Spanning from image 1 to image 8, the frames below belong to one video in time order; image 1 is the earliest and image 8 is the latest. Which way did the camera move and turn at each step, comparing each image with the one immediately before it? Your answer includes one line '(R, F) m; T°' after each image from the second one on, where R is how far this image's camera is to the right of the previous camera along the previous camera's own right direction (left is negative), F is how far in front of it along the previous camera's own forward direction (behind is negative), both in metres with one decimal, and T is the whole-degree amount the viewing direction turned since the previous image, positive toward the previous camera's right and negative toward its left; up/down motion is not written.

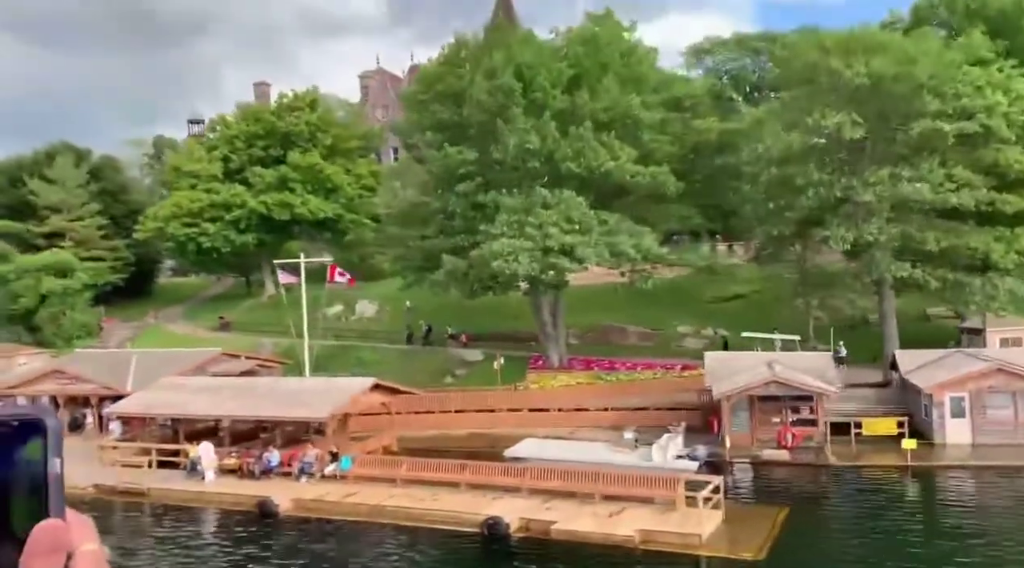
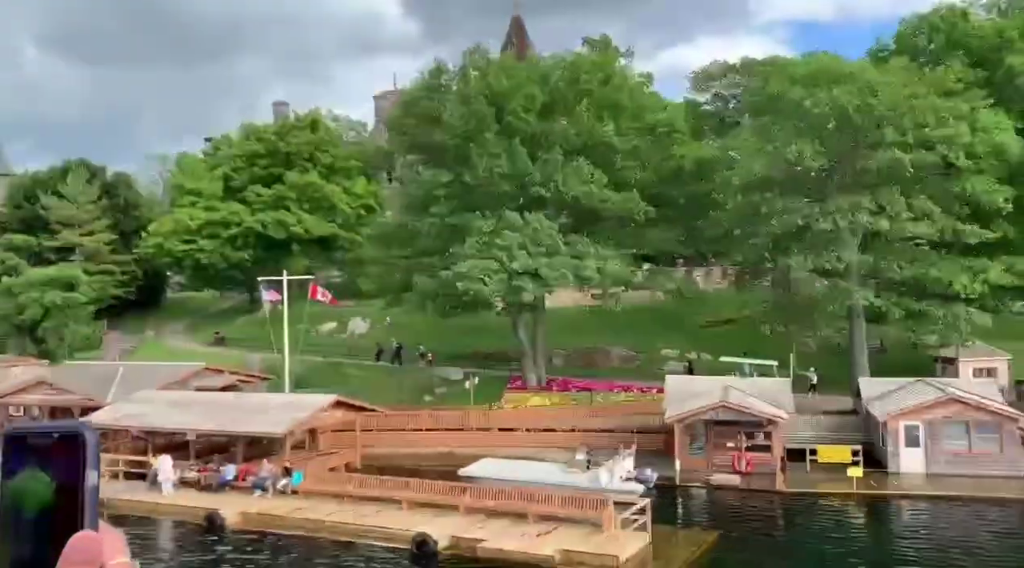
(+2.6, -0.6) m; -1°
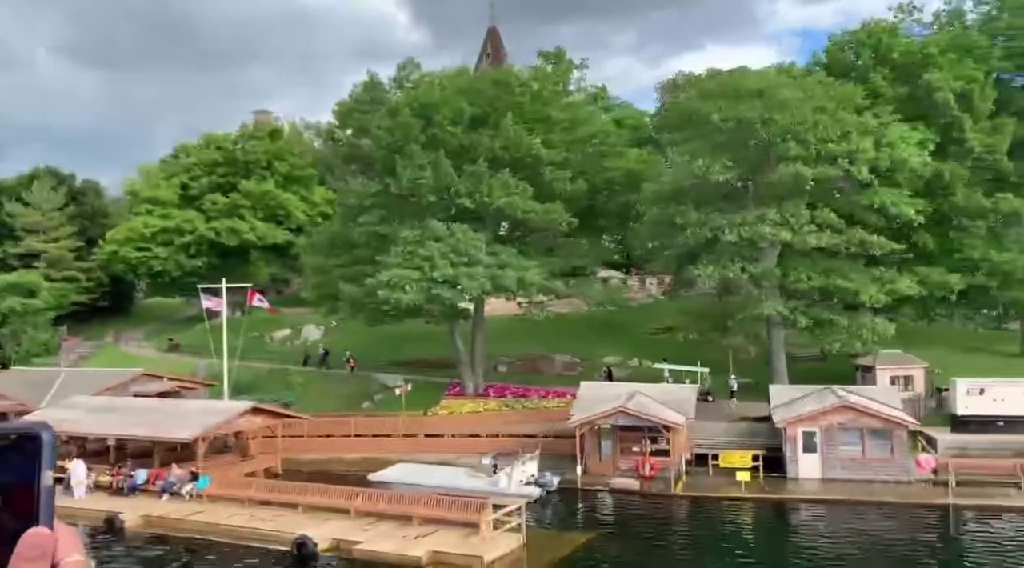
(+3.4, -1.0) m; +1°
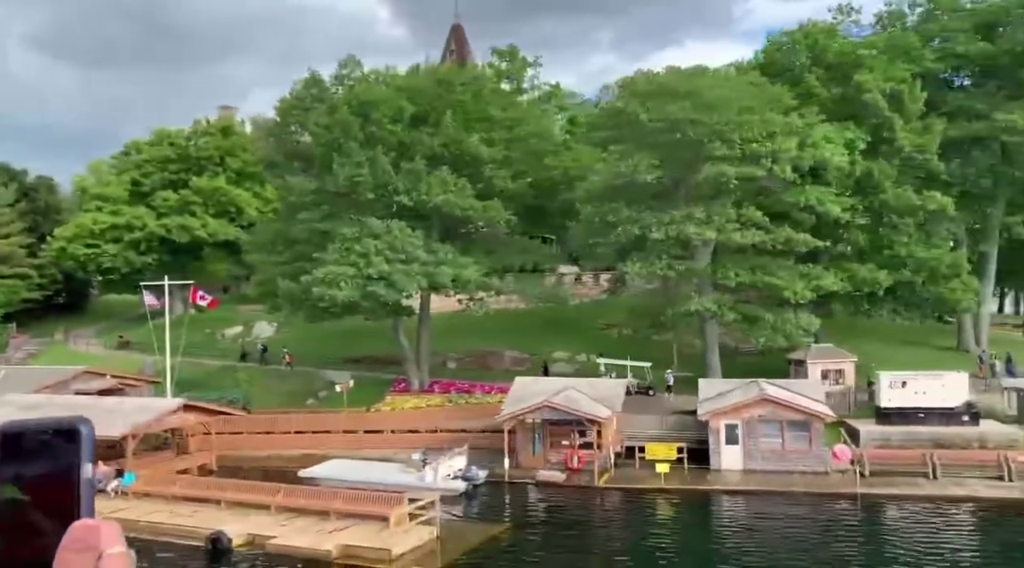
(+1.9, -0.6) m; +2°
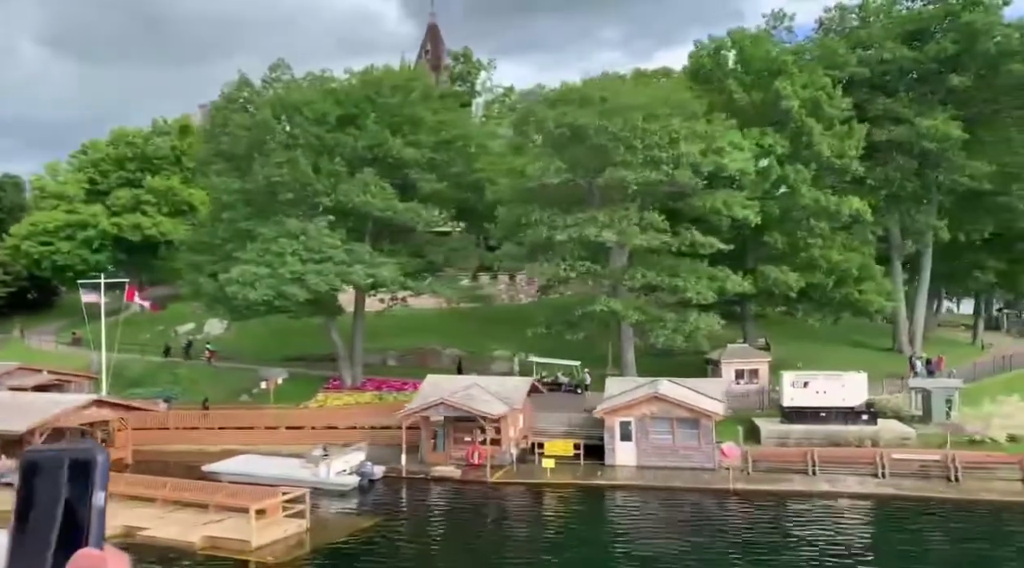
(+4.1, -1.1) m; 0°
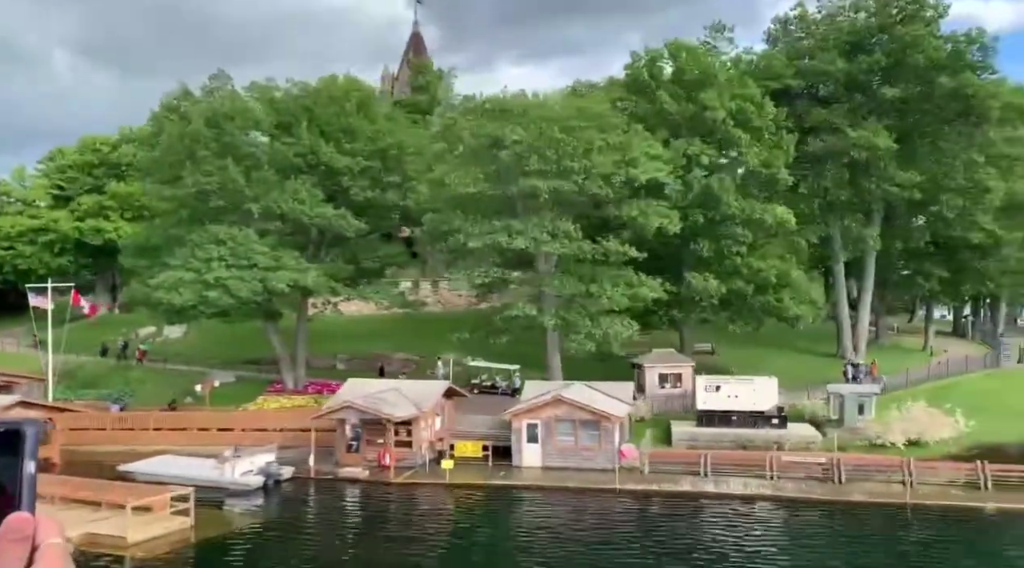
(+4.1, -1.2) m; 0°
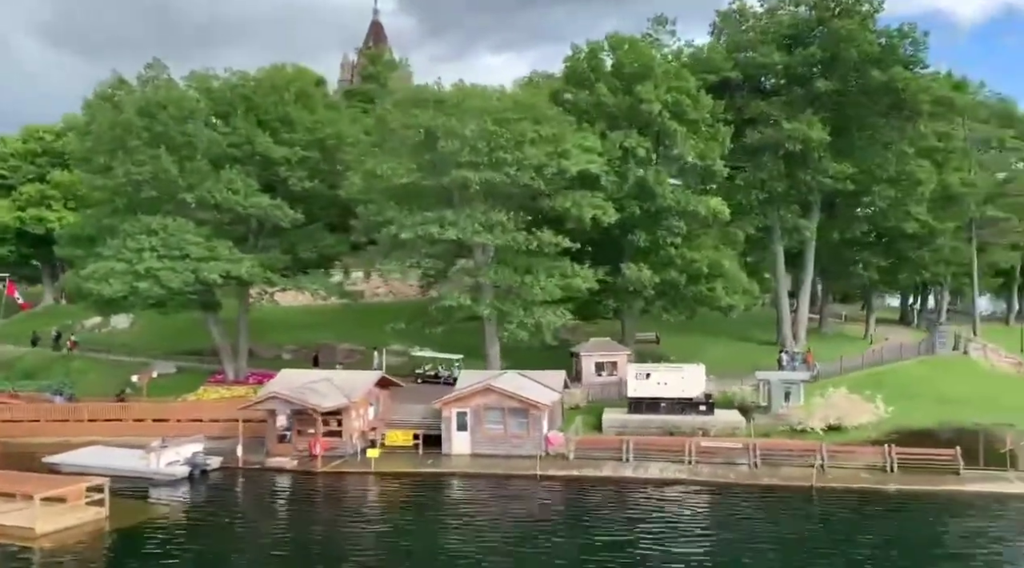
(+1.7, -0.5) m; +2°
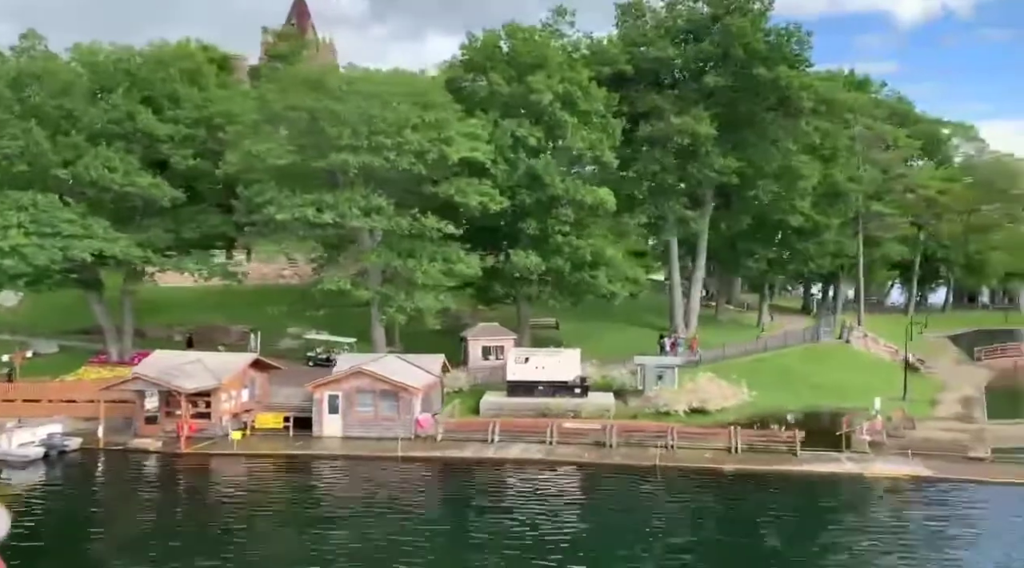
(+2.7, -0.6) m; +4°
